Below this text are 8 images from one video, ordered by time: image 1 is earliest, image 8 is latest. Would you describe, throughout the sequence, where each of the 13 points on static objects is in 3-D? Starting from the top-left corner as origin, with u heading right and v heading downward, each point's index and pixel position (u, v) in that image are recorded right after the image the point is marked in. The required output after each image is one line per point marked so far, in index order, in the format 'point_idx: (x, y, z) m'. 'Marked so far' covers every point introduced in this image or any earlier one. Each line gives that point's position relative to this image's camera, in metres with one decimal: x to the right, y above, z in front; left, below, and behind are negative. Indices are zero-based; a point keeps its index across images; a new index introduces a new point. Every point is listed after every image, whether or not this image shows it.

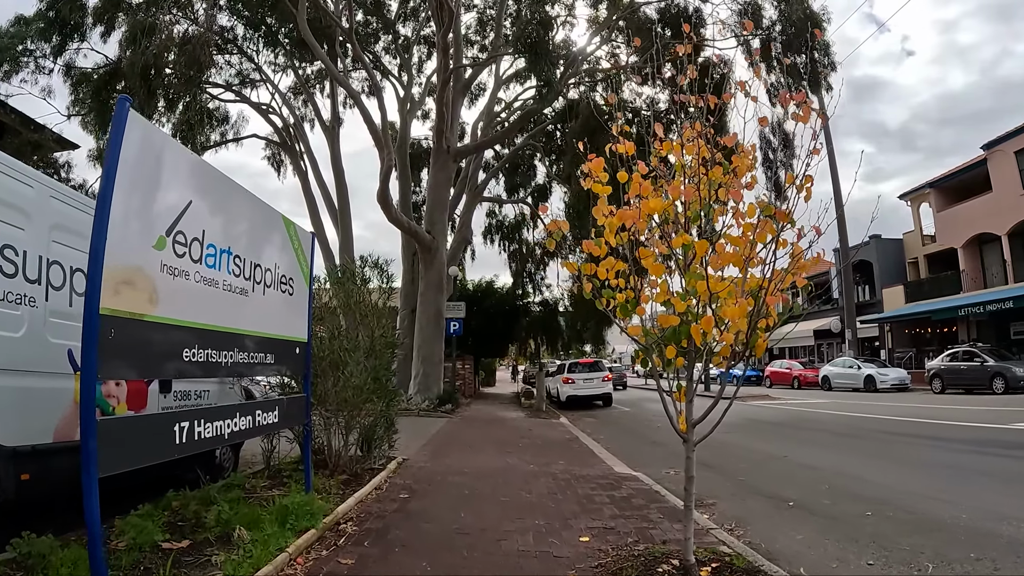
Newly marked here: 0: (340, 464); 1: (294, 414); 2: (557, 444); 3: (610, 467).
0: (-1.9, -2.0, +7.9) m
1: (-2.1, -1.2, +6.5) m
2: (+0.8, -2.8, +12.7) m
3: (+1.4, -2.5, +9.9) m
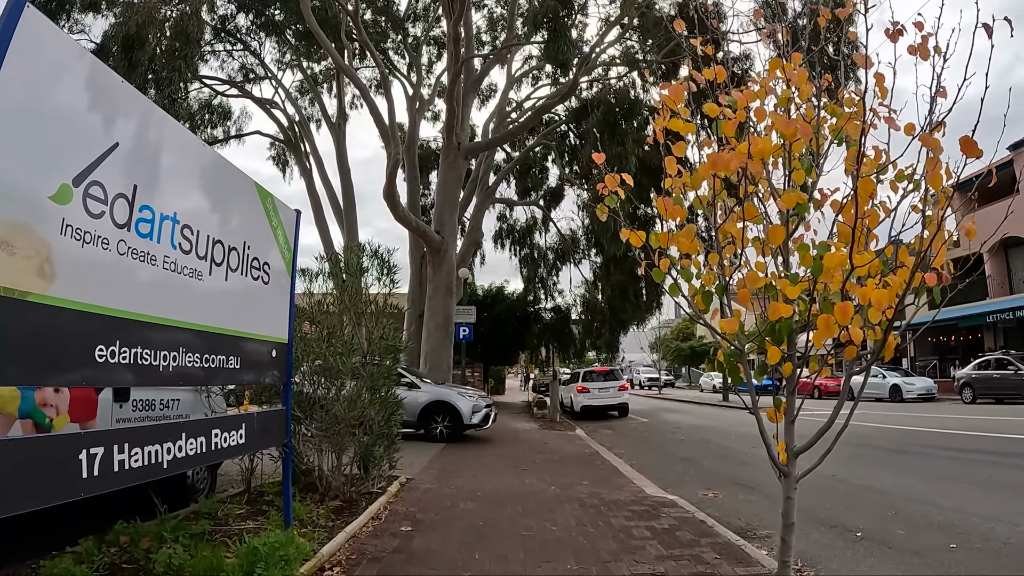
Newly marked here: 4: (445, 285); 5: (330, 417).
0: (-1.7, -1.9, +6.7) m
1: (-1.9, -1.1, +5.4) m
2: (+1.0, -2.8, +11.5) m
3: (+1.6, -2.5, +8.7) m
4: (-1.8, +0.1, +19.4) m
5: (-1.7, -1.2, +6.4) m
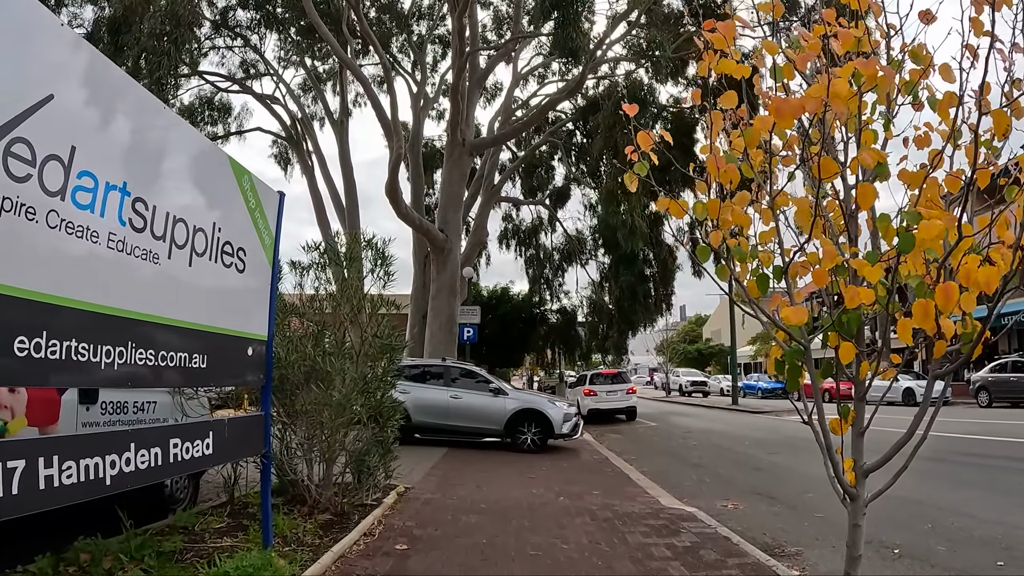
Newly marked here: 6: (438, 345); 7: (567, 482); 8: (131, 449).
0: (-1.7, -1.9, +6.2) m
1: (-1.8, -1.0, +4.8) m
2: (+1.1, -2.8, +10.9) m
3: (+1.6, -2.4, +8.1) m
4: (-1.7, +0.1, +18.8) m
5: (-1.6, -1.1, +5.9) m
6: (-1.9, -1.5, +18.5) m
7: (+0.7, -2.5, +8.9) m
8: (-1.9, -0.8, +3.5) m
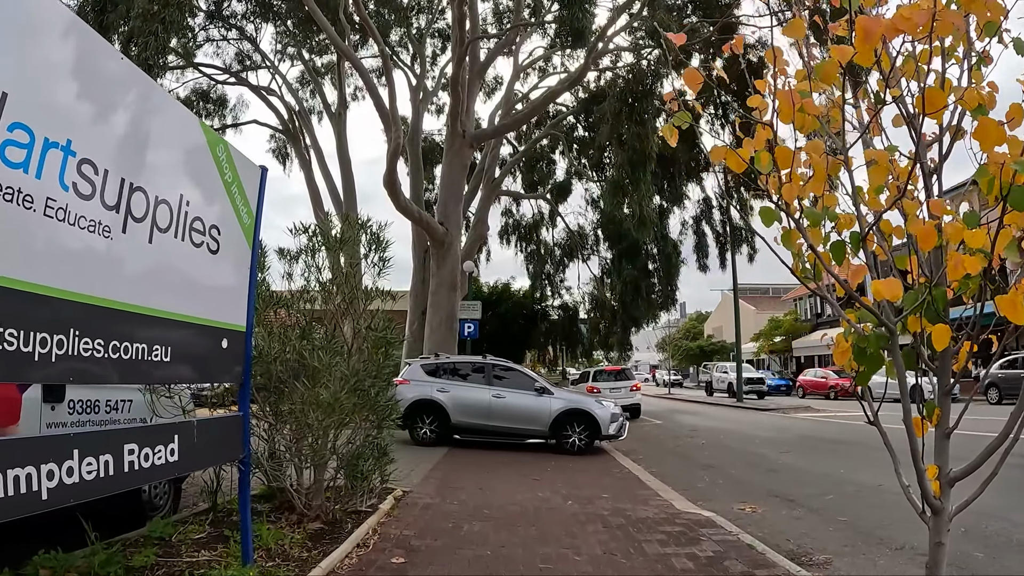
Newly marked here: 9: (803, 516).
0: (-1.6, -1.8, +5.7) m
1: (-1.8, -0.9, +4.3) m
2: (+1.2, -2.6, +10.4) m
3: (+1.7, -2.3, +7.6) m
4: (-1.6, +0.2, +18.3) m
5: (-1.6, -1.0, +5.4) m
6: (-1.9, -1.4, +18.1) m
7: (+0.8, -2.3, +8.4) m
8: (-1.8, -0.7, +3.0) m
9: (+3.2, -2.5, +7.7) m
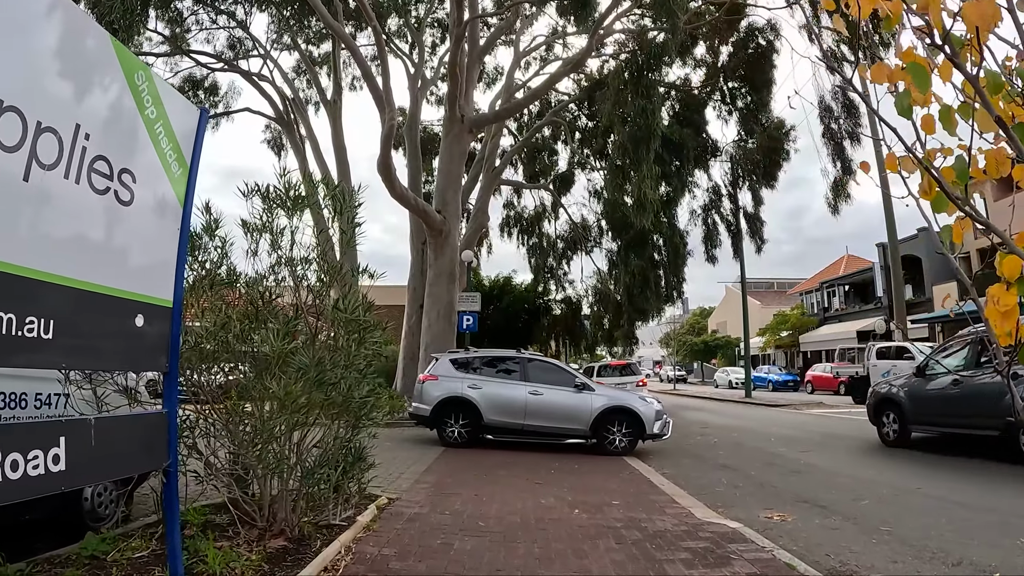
0: (-1.6, -1.6, +4.9) m
1: (-1.8, -0.8, +3.5) m
2: (+1.2, -2.5, +9.6) m
3: (+1.7, -2.1, +6.8) m
4: (-1.6, +0.5, +17.5) m
5: (-1.6, -0.9, +4.6) m
6: (-1.8, -1.2, +17.2) m
7: (+0.8, -2.2, +7.6) m
8: (-1.9, -0.6, +2.1) m
9: (+3.2, -2.3, +6.8) m
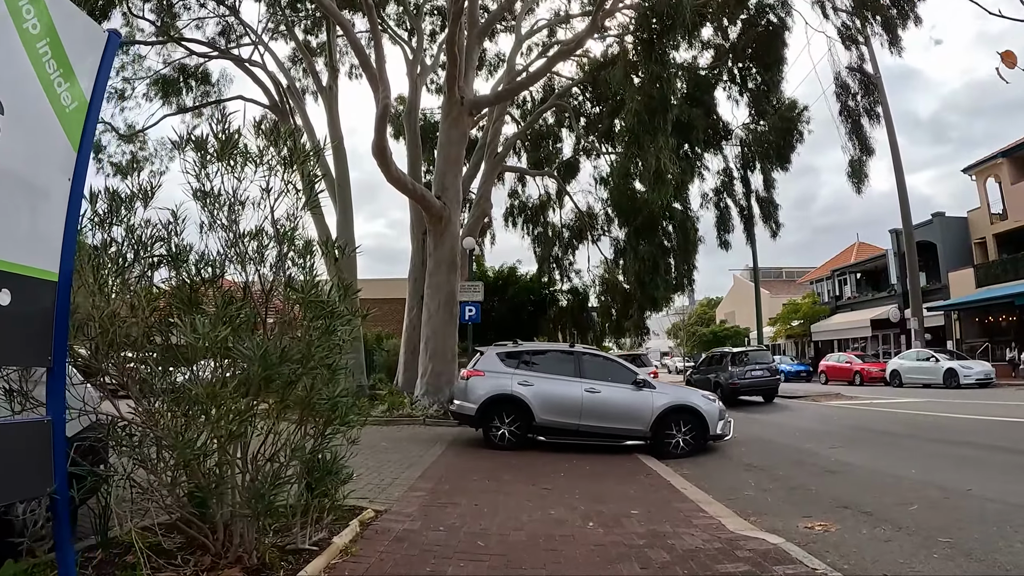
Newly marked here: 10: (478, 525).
0: (-1.6, -1.5, +4.0) m
1: (-1.8, -0.7, +2.7) m
2: (+1.2, -2.3, +8.7) m
3: (+1.7, -1.9, +5.9) m
4: (-1.5, +0.7, +16.7) m
5: (-1.6, -0.8, +3.7) m
6: (-1.7, -0.9, +16.4) m
7: (+0.8, -2.0, +6.8) m
8: (-1.9, -0.5, +1.3) m
9: (+3.2, -2.1, +6.0) m
10: (-0.3, -1.8, +5.5) m
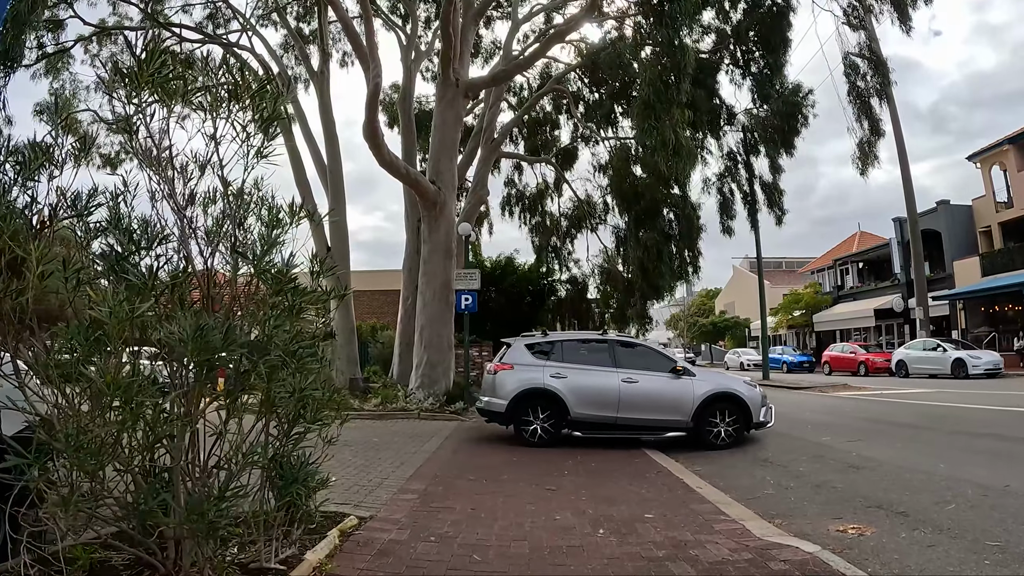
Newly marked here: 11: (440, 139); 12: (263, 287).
0: (-1.6, -1.4, +3.4) m
1: (-1.8, -0.6, +2.0) m
2: (+1.2, -2.1, +8.1) m
3: (+1.7, -1.8, +5.3) m
4: (-1.6, +1.0, +16.0) m
5: (-1.6, -0.6, +3.1) m
6: (-1.8, -0.7, +15.8) m
7: (+0.8, -1.8, +6.1) m
8: (-1.9, -0.4, +0.7) m
9: (+3.2, -1.9, +5.4) m
10: (-0.3, -1.7, +4.9) m
11: (-1.9, +3.9, +18.4) m
12: (-1.2, 0.0, +3.6) m
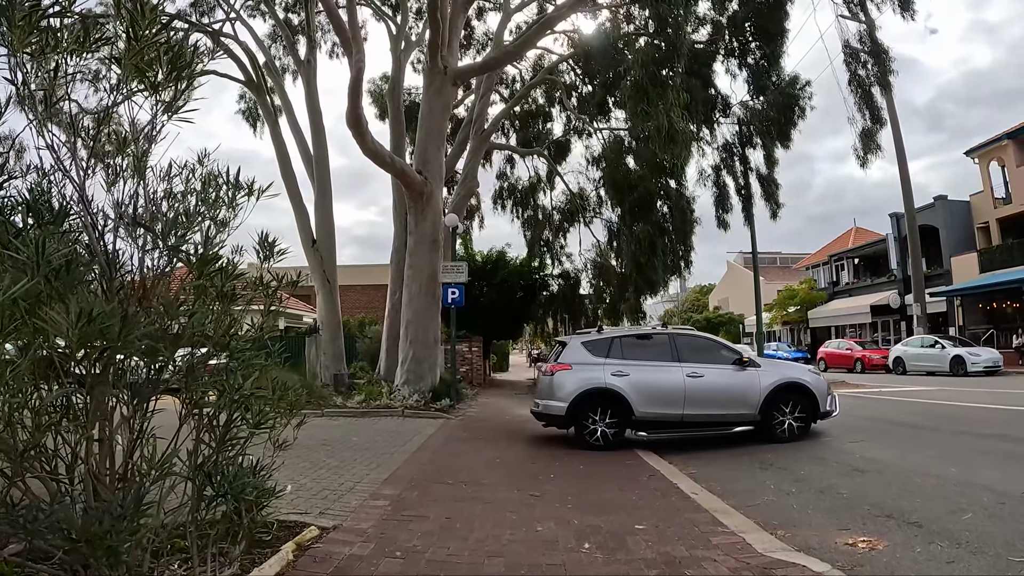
0: (-1.7, -1.3, +2.9) m
1: (-1.9, -0.5, +1.5) m
2: (+1.0, -2.0, +7.6) m
3: (+1.6, -1.7, +4.8) m
4: (-1.8, +1.1, +15.5) m
5: (-1.7, -0.6, +2.6) m
6: (-2.0, -0.5, +15.2) m
7: (+0.6, -1.7, +5.6) m
8: (-2.0, -0.3, +0.1) m
9: (+3.1, -1.9, +4.9) m
10: (-0.4, -1.6, +4.4) m
11: (-2.1, +4.0, +17.9) m
12: (-1.4, 0.0, +3.0) m
